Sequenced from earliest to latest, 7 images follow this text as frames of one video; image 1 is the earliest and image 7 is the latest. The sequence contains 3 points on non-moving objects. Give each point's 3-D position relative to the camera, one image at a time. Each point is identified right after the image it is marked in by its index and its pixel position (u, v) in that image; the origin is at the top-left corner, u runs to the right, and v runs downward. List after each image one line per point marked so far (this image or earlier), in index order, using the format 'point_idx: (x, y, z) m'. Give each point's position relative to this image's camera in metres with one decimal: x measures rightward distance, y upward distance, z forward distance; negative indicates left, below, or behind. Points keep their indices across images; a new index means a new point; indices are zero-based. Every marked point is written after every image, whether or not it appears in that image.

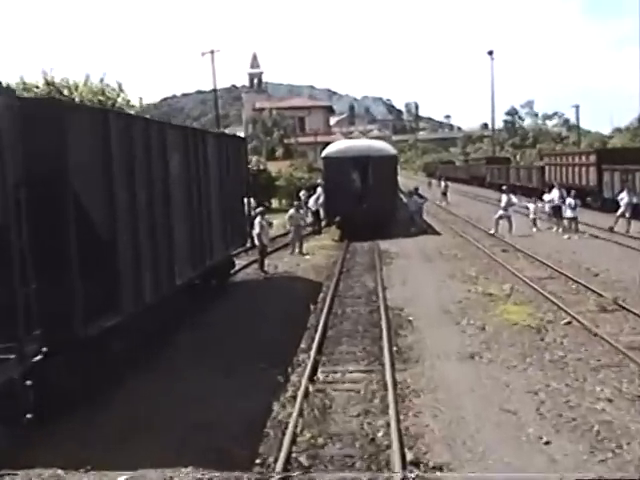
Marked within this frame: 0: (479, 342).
0: (+2.1, -1.4, +15.0) m
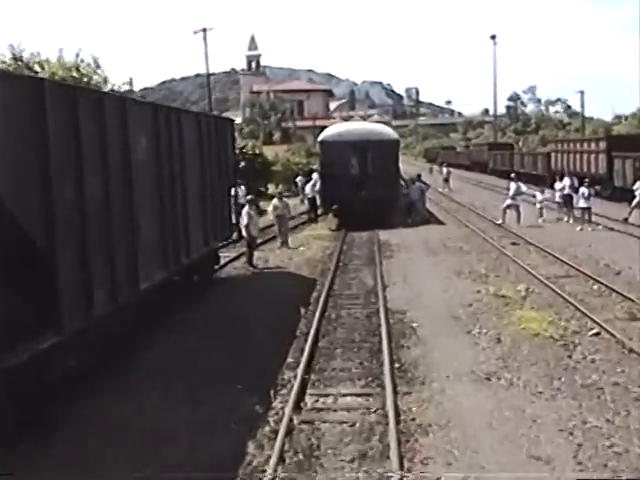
0: (+2.0, -1.3, +12.8) m
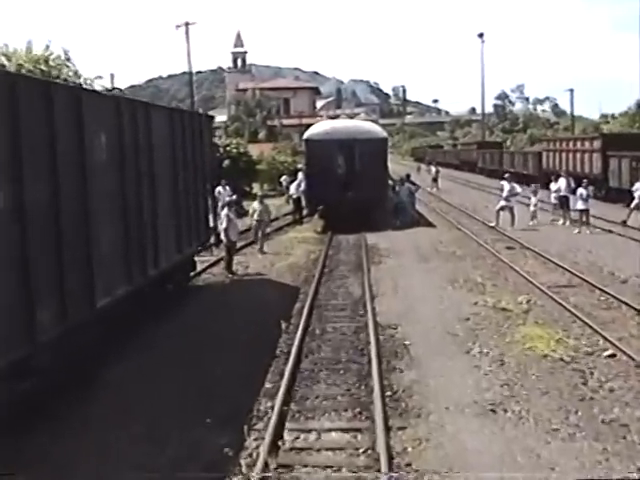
0: (+1.8, -1.5, +11.3) m
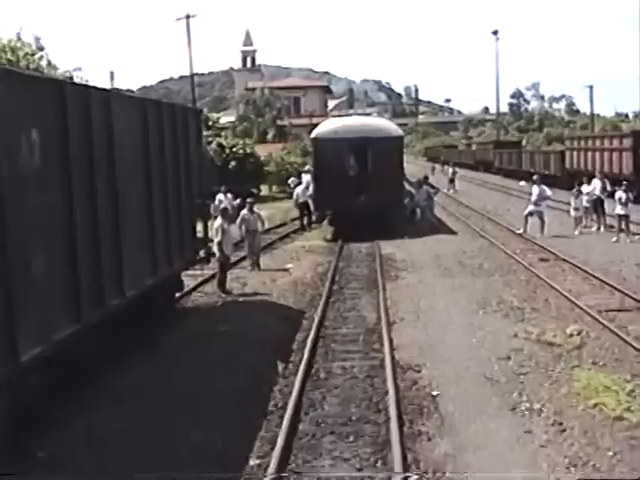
0: (+1.8, -1.7, +8.3) m
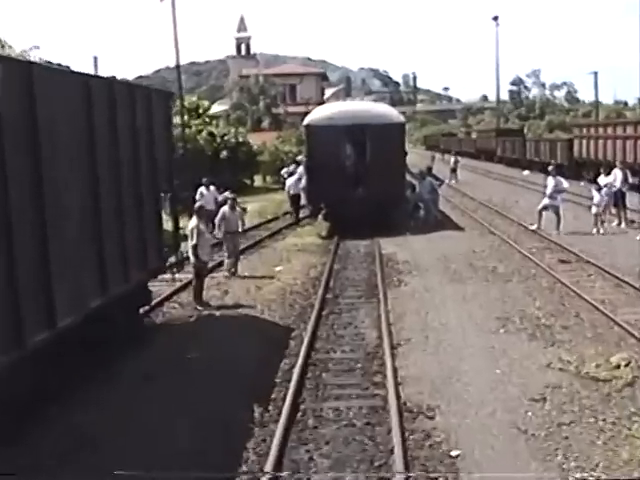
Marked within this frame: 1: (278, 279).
0: (+1.7, -1.8, +5.8) m
1: (-0.7, -0.6, +18.9) m
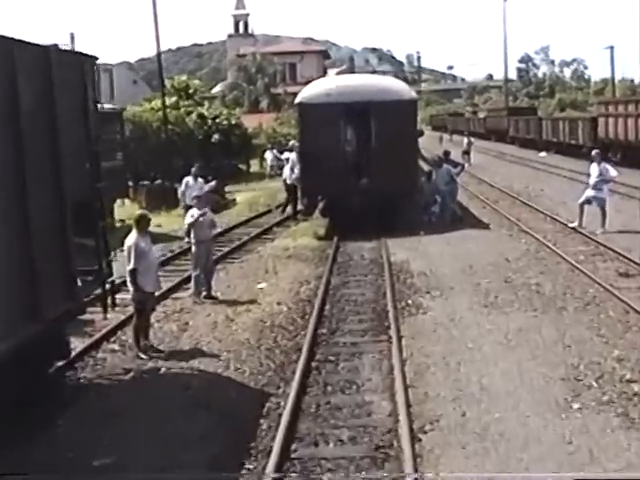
0: (+1.6, -2.2, +1.4) m
1: (-0.8, -0.8, +14.5) m
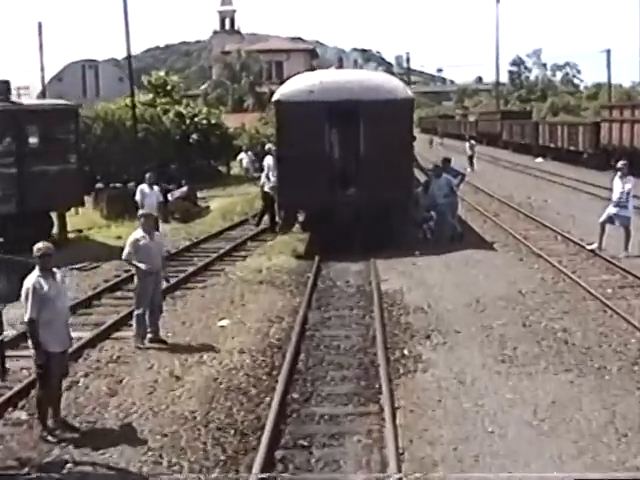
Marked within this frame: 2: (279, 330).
0: (+1.4, -2.5, -1.6) m
1: (-1.1, -1.1, +11.5) m
2: (-0.5, -1.0, +13.0) m
